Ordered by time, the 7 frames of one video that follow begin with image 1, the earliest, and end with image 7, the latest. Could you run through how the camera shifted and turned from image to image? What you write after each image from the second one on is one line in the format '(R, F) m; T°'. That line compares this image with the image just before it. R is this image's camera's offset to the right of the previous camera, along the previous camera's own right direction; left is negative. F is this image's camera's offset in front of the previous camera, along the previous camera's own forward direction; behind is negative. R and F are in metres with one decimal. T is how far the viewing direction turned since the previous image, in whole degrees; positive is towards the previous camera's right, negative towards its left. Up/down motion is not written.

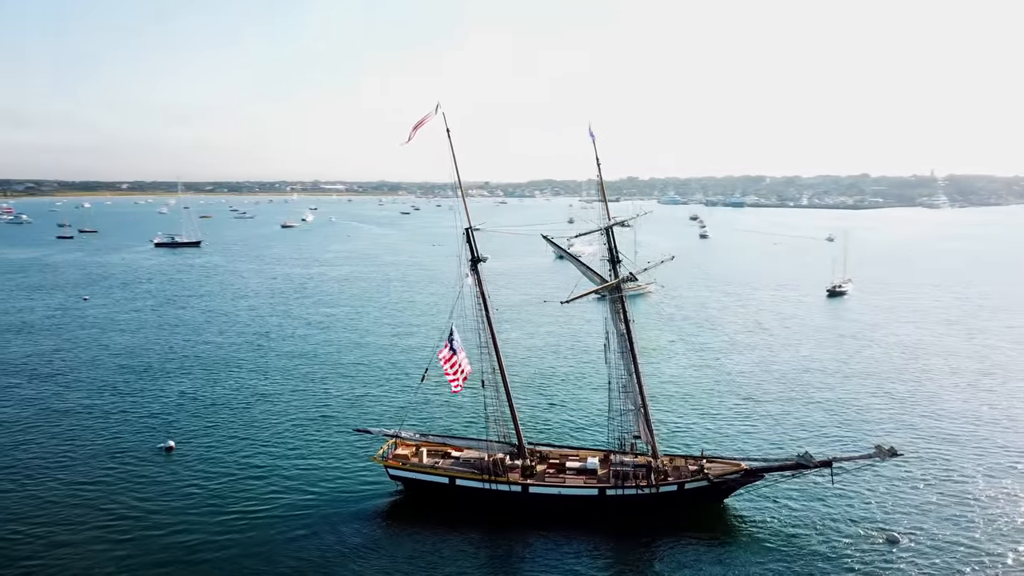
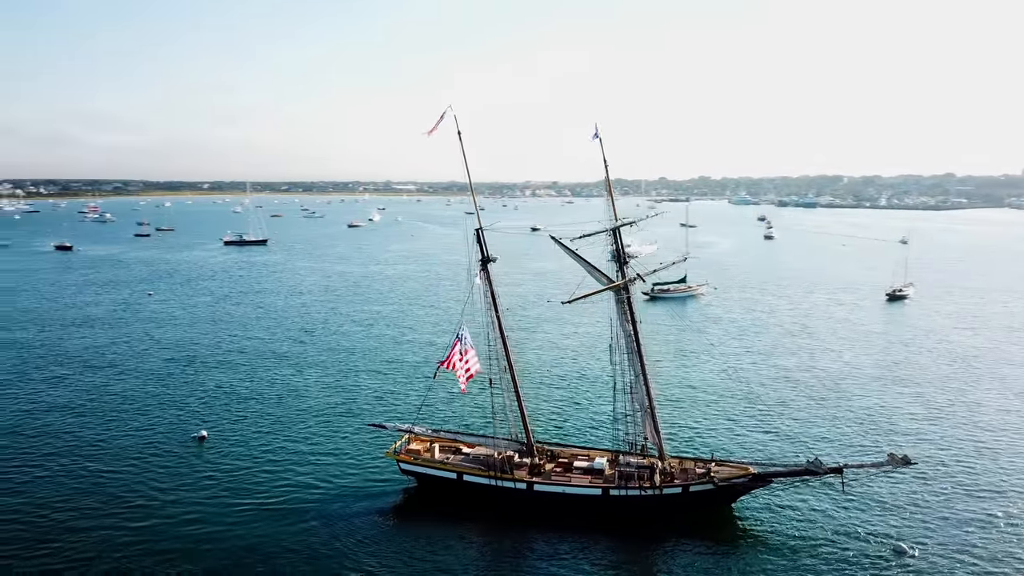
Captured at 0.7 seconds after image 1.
(+3.3, -0.4) m; -5°
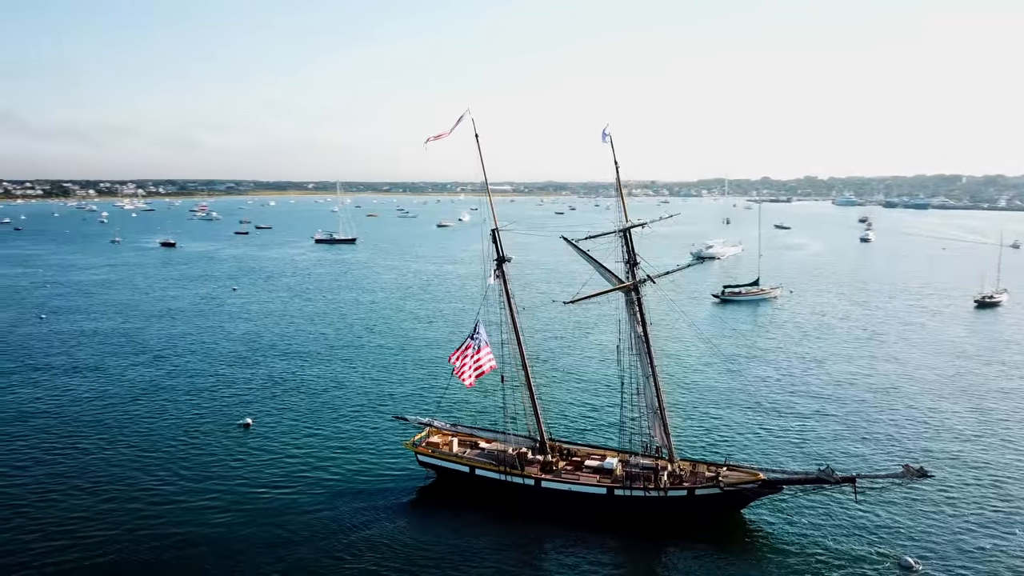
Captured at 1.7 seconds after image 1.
(+4.7, -0.6) m; -7°
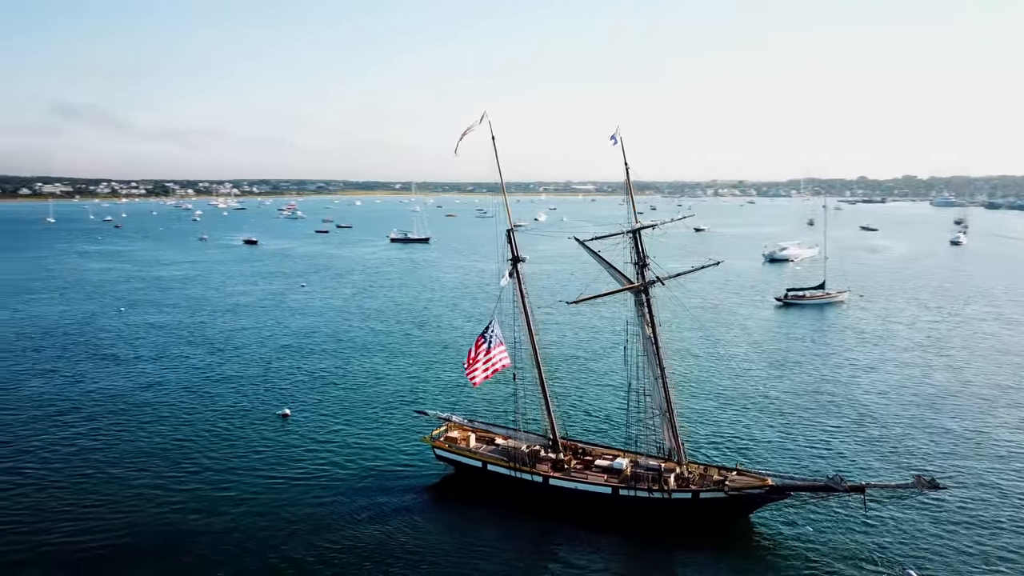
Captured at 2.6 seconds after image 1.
(+4.1, -0.5) m; -6°
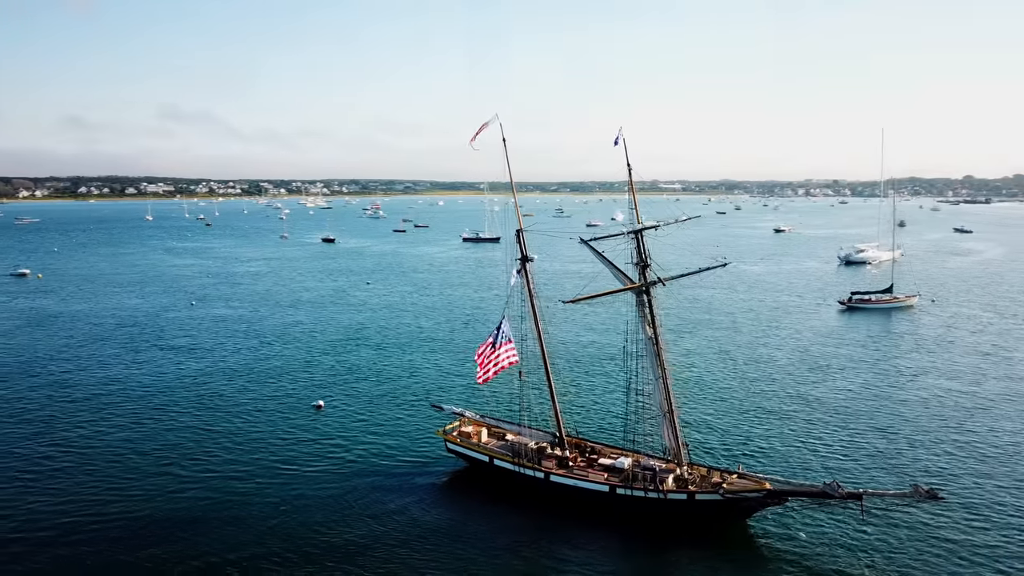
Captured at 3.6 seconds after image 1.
(+4.6, -0.7) m; -6°
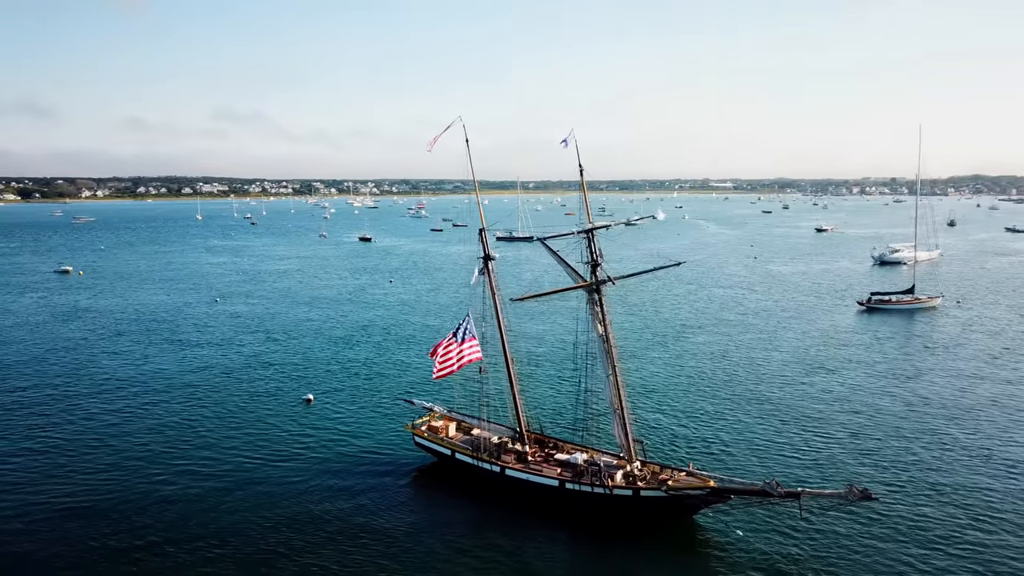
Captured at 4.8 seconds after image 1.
(+5.4, -0.9) m; -4°
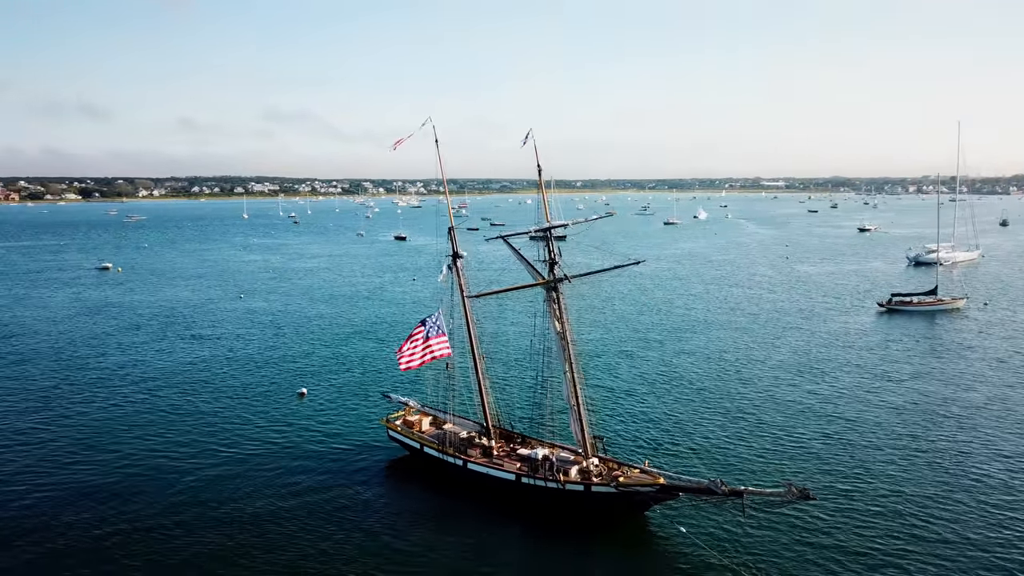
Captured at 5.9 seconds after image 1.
(+5.1, -0.8) m; -3°
